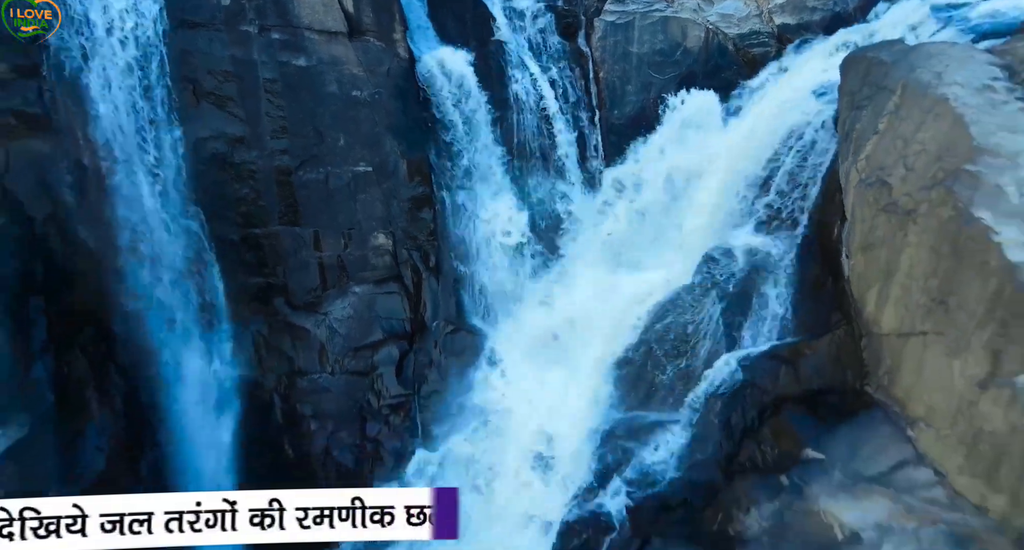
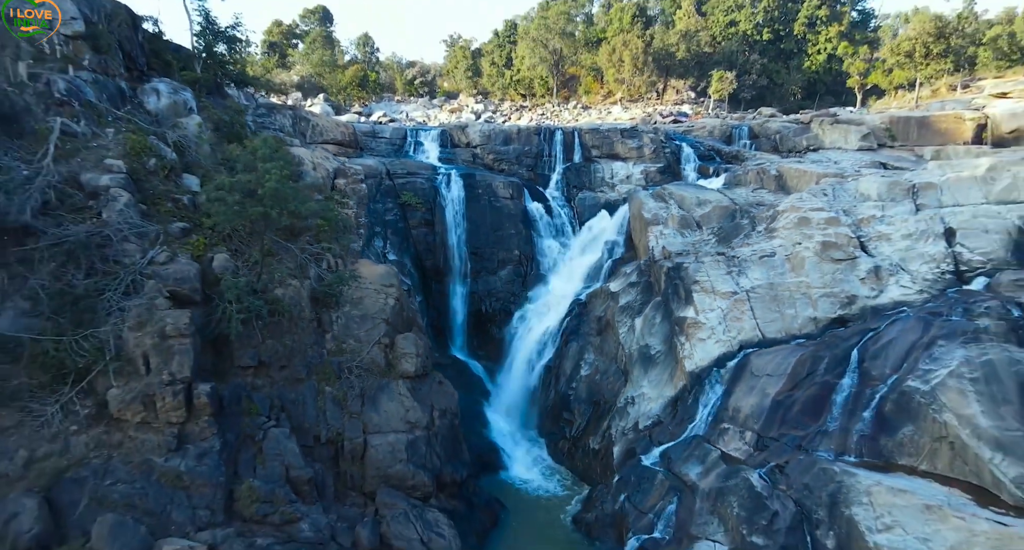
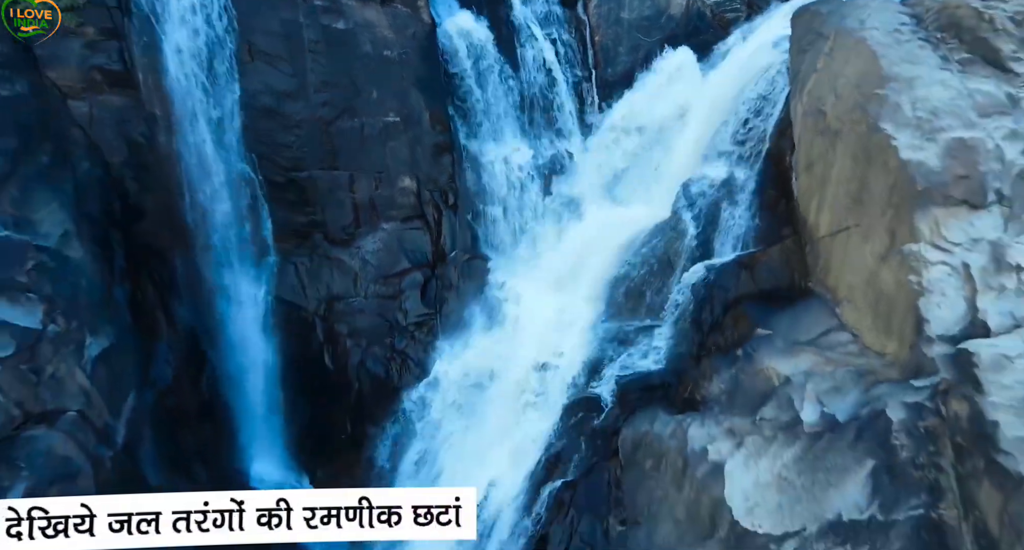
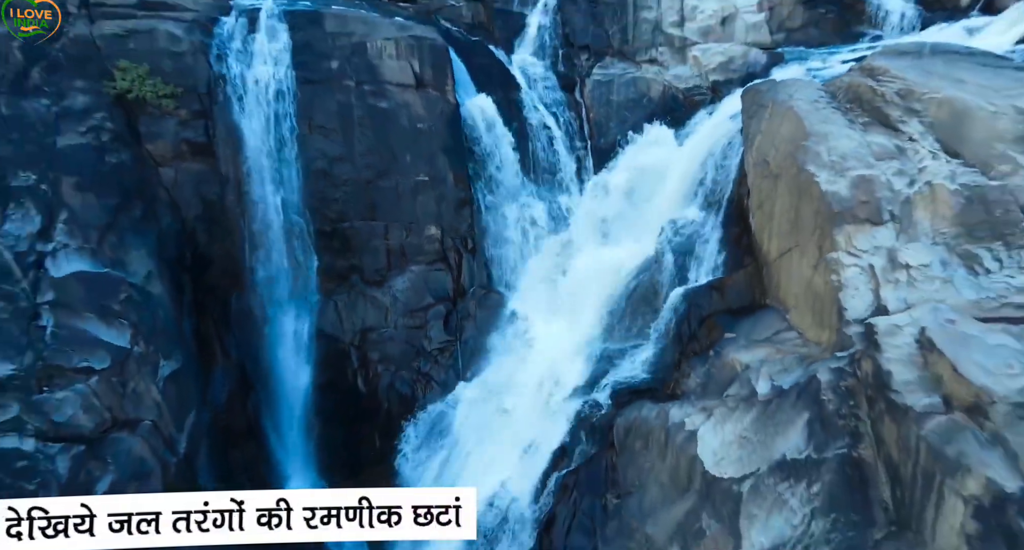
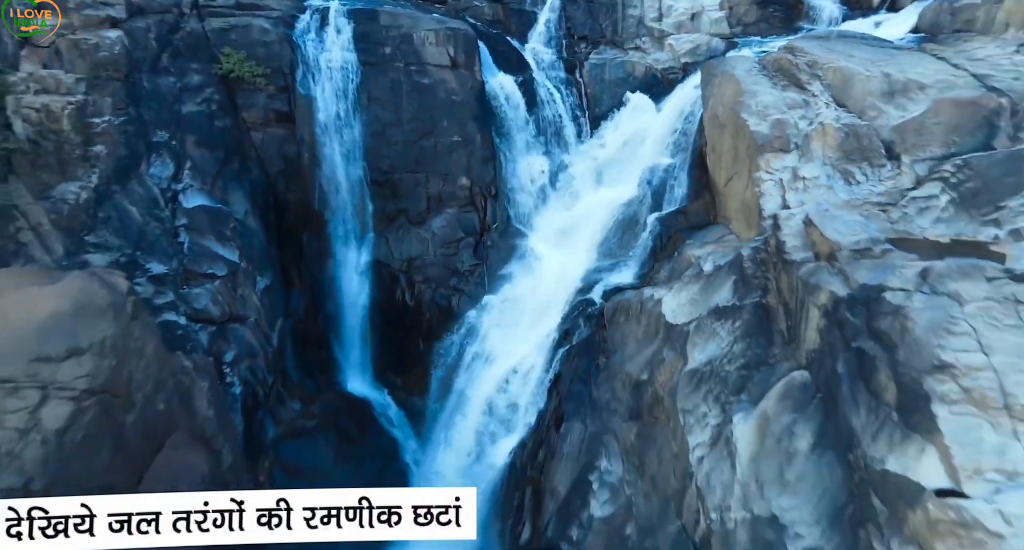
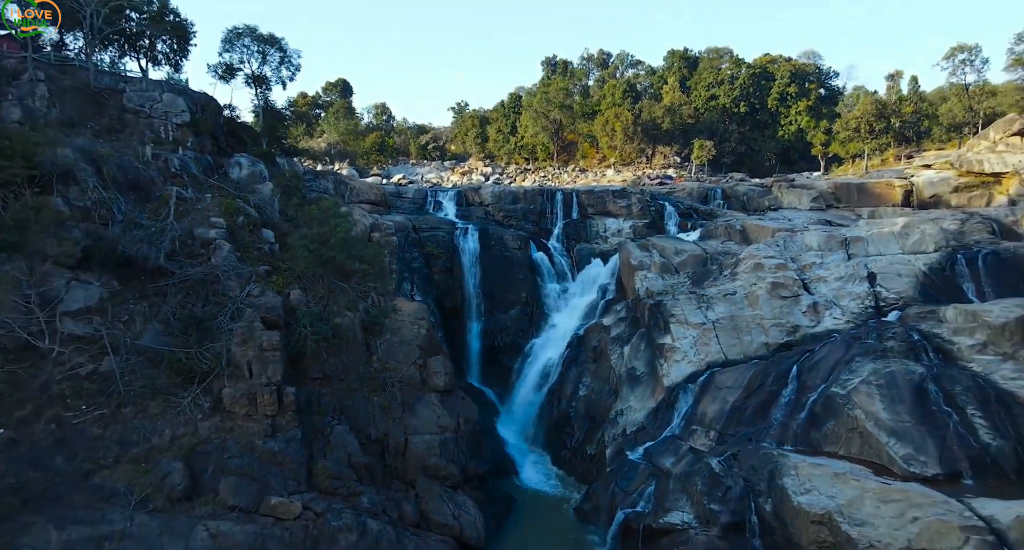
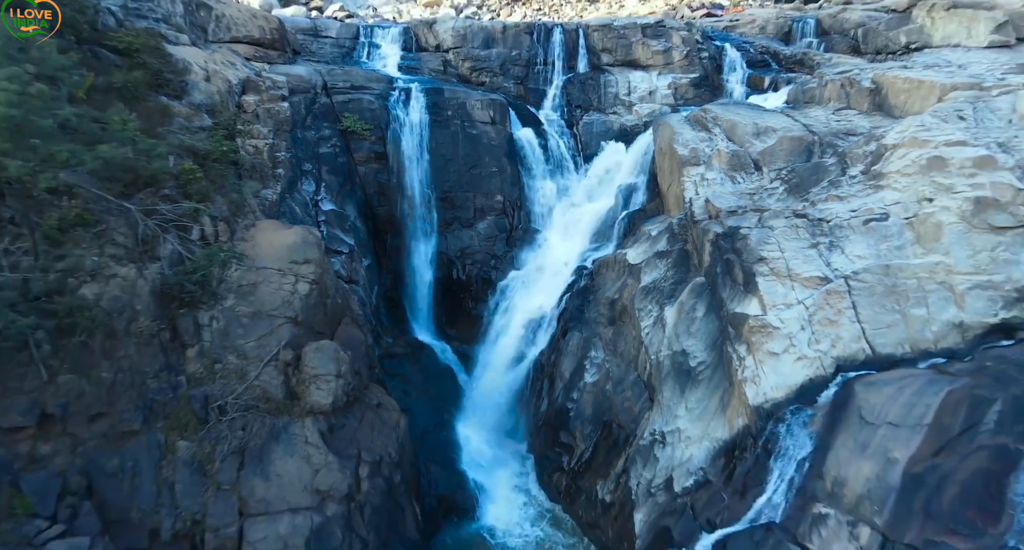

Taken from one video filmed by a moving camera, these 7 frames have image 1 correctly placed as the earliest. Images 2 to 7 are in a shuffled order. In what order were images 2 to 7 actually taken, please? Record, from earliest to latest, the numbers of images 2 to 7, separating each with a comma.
3, 4, 5, 7, 2, 6
